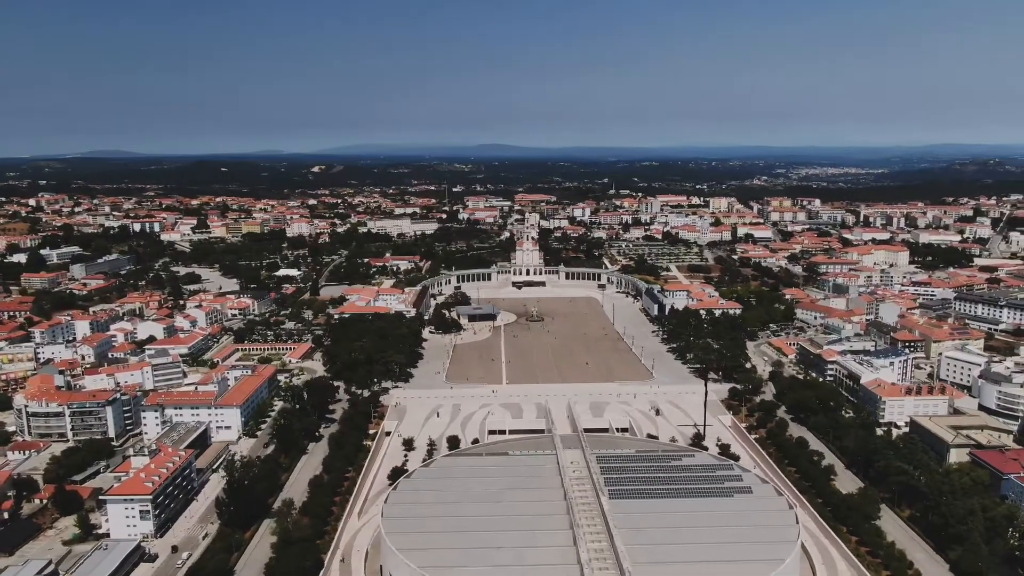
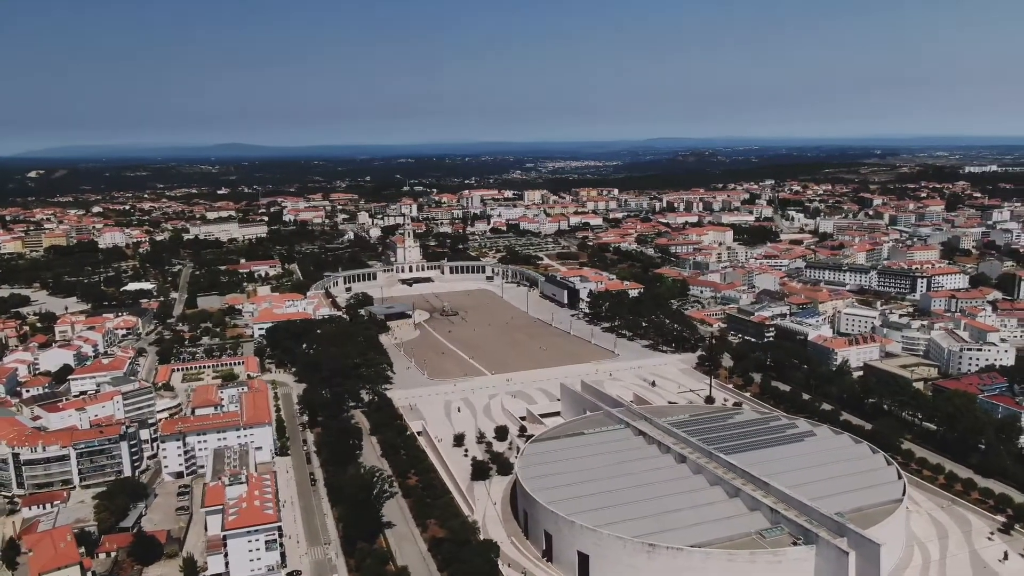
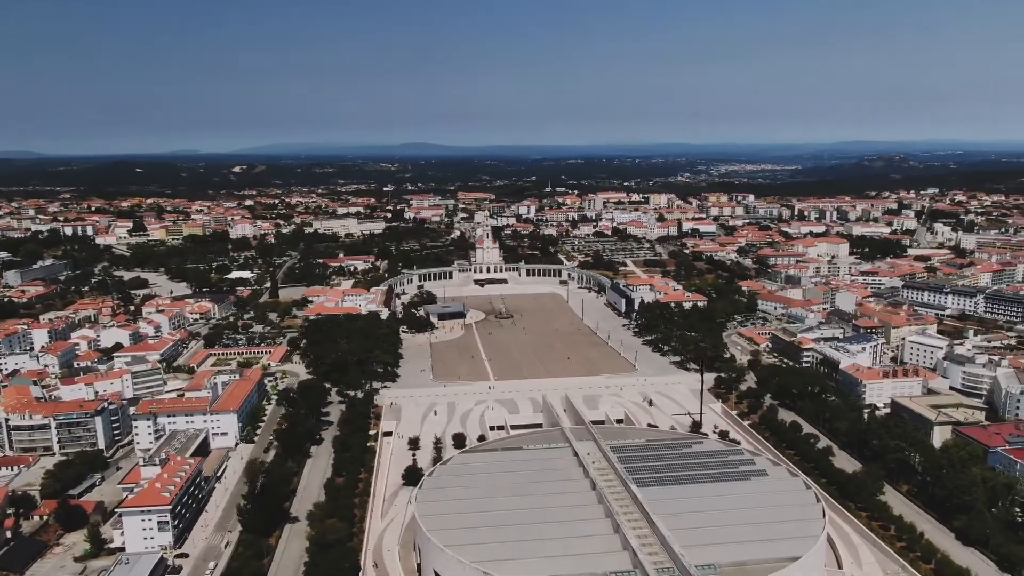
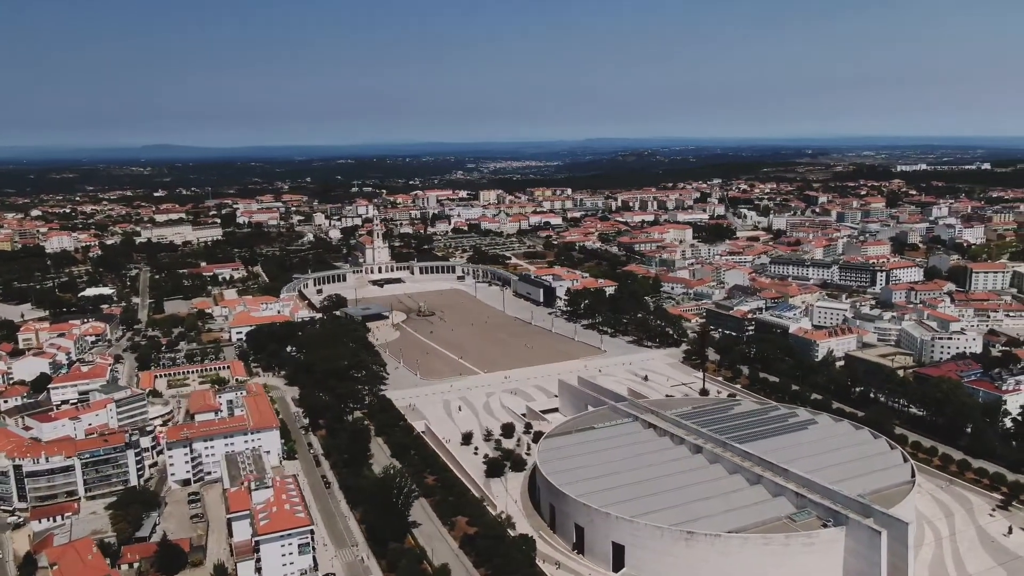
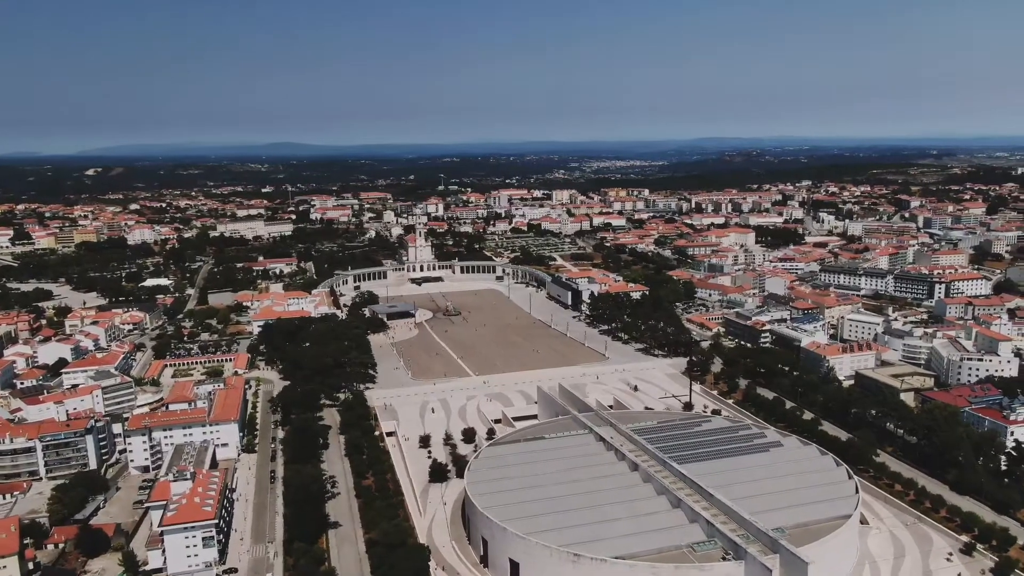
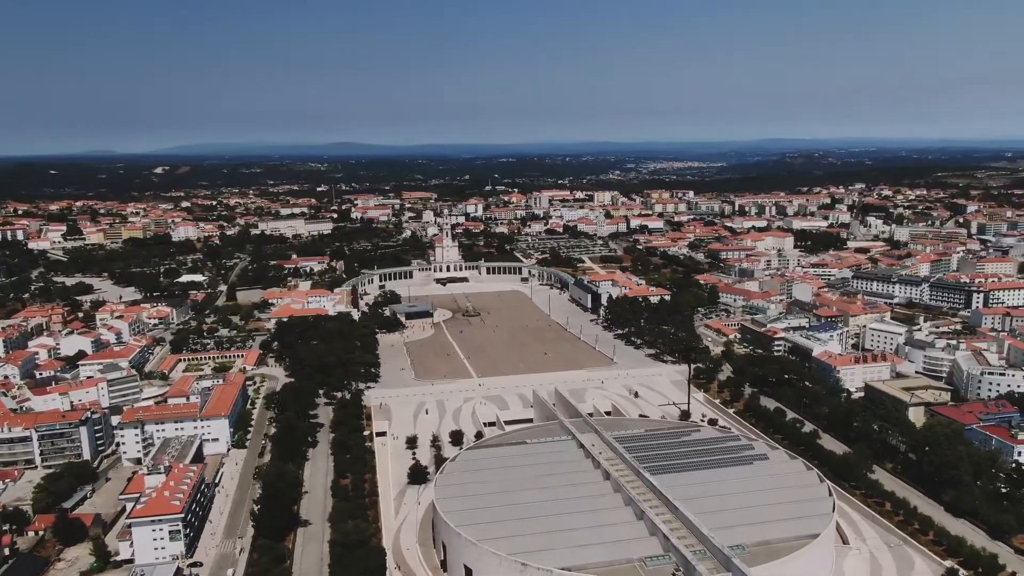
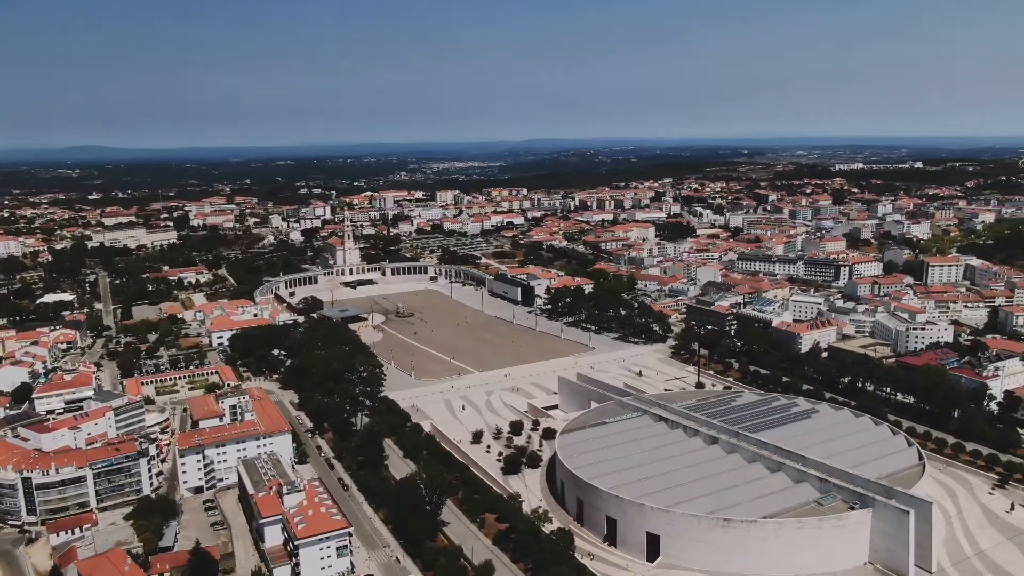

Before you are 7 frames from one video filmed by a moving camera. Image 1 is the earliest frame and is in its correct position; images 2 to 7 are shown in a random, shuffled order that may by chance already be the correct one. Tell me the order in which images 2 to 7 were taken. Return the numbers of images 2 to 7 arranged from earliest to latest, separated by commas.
3, 6, 5, 2, 4, 7
